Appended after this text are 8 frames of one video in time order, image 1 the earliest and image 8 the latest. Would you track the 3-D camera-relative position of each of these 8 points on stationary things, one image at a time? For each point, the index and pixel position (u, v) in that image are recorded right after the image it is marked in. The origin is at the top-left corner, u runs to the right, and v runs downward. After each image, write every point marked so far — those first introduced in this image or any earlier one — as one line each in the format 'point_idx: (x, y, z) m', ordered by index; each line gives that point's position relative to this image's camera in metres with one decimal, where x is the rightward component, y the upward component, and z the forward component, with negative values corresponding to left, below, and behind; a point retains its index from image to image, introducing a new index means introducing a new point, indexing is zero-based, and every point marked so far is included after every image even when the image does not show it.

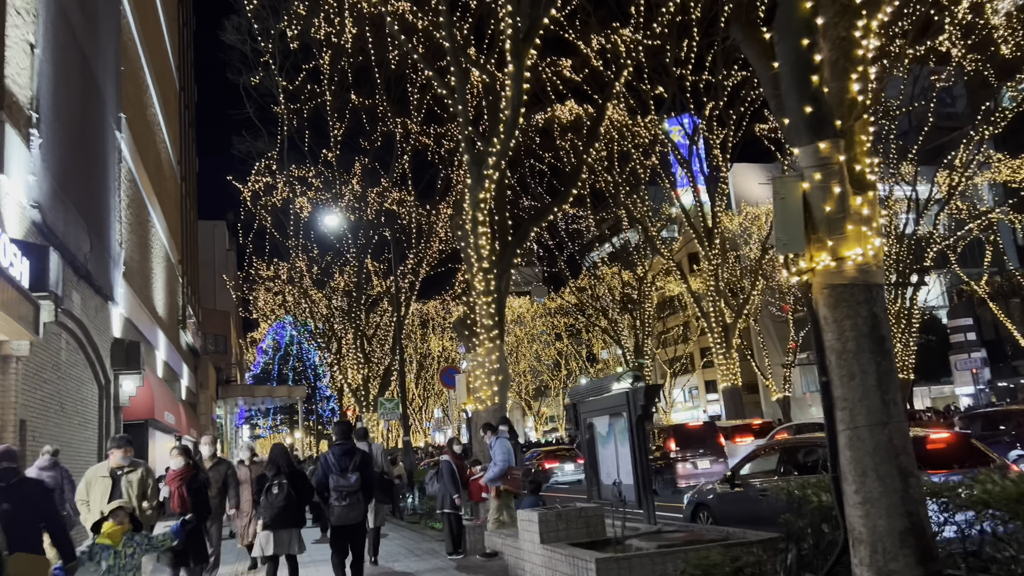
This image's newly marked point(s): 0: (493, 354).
0: (-0.3, -0.9, +10.4) m
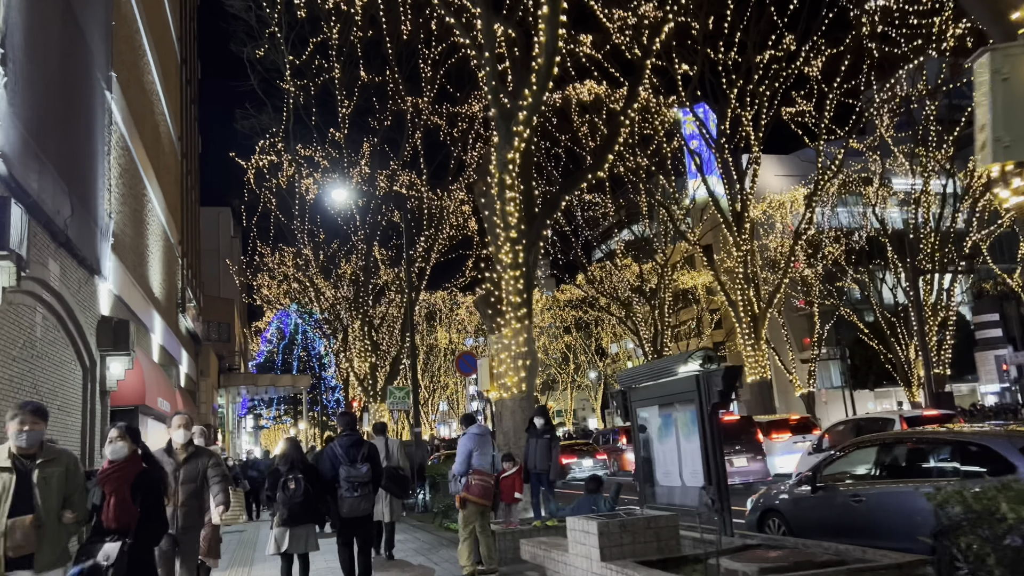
0: (+0.1, -0.6, +9.2) m
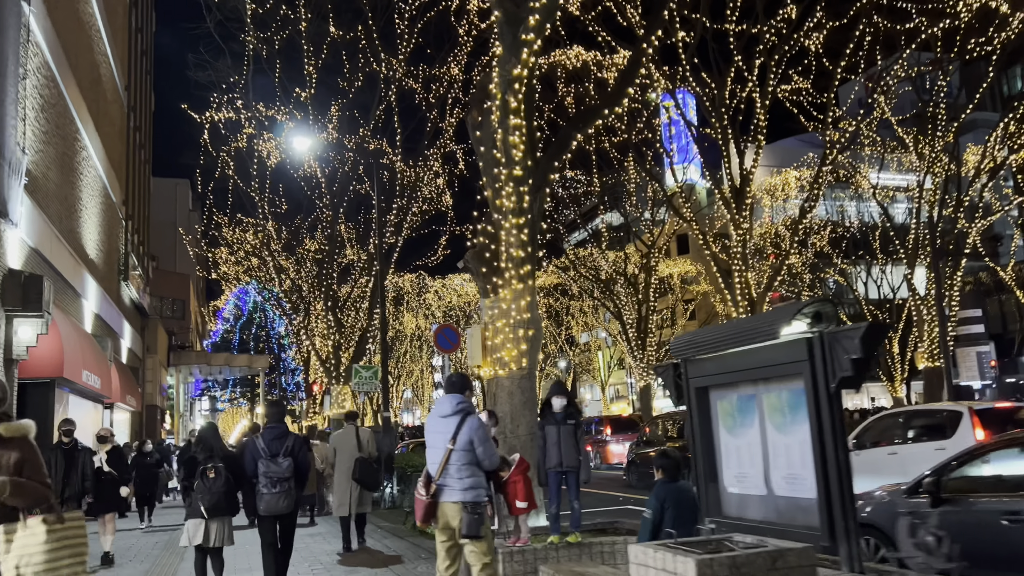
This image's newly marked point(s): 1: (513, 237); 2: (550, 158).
0: (+0.1, -0.1, +7.5) m
1: (0.0, +0.5, +7.5) m
2: (+0.4, +1.3, +7.9) m
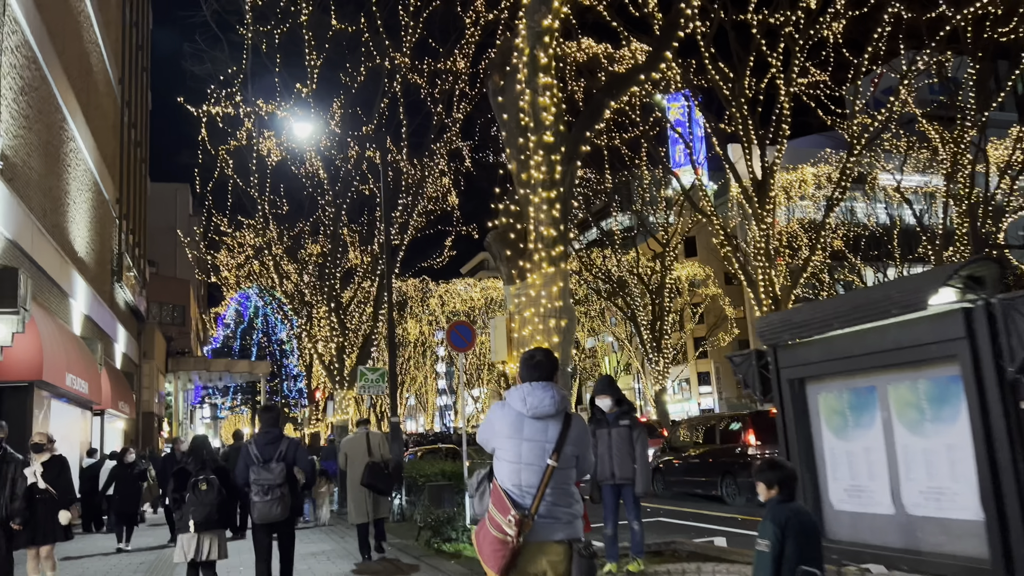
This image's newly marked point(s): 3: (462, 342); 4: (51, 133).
0: (+0.3, 0.0, +6.5) m
1: (+0.3, +0.6, +6.5) m
2: (+0.6, +1.4, +7.0) m
3: (-0.7, -0.7, +10.6) m
4: (-7.5, +2.5, +13.0) m
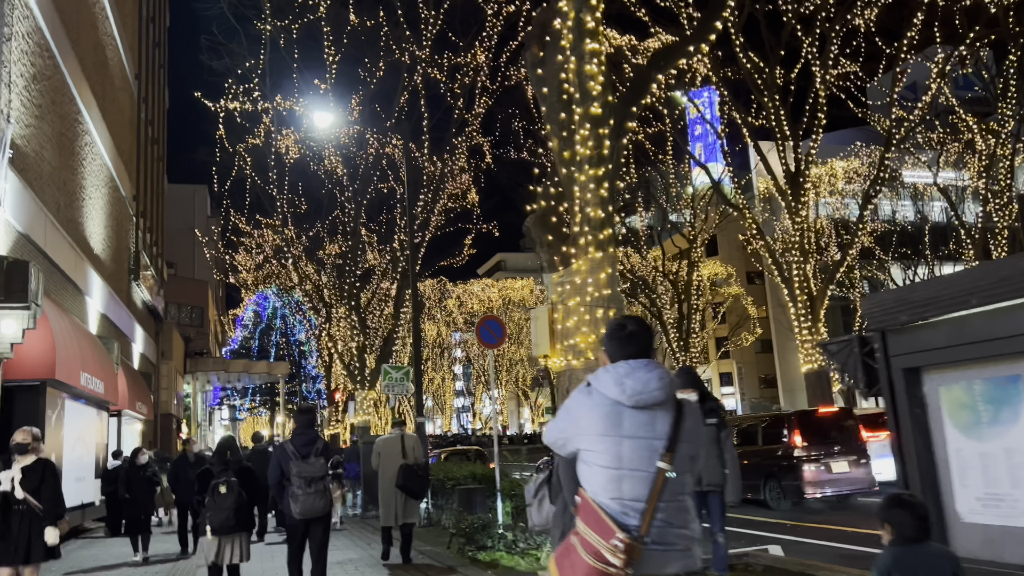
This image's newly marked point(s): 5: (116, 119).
0: (+0.7, +0.1, +6.0) m
1: (+0.6, +0.7, +6.0) m
2: (+1.0, +1.5, +6.4) m
3: (-0.3, -0.6, +10.1) m
4: (-7.1, +2.6, +12.6) m
5: (-8.8, +3.8, +17.8) m
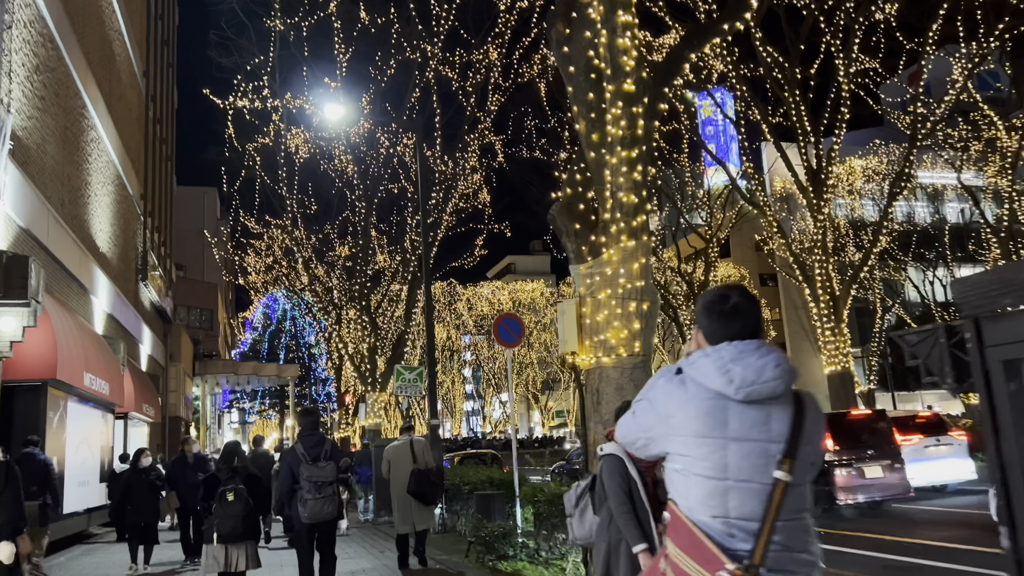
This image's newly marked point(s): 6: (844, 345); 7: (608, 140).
0: (+0.8, +0.2, +5.6) m
1: (+0.8, +0.8, +5.6) m
2: (+1.1, +1.6, +6.0) m
3: (0.0, -0.6, +9.7) m
4: (-6.8, +2.6, +12.3) m
5: (-8.5, +3.8, +17.5) m
6: (+7.3, -1.3, +17.6) m
7: (+0.7, +1.1, +5.6) m
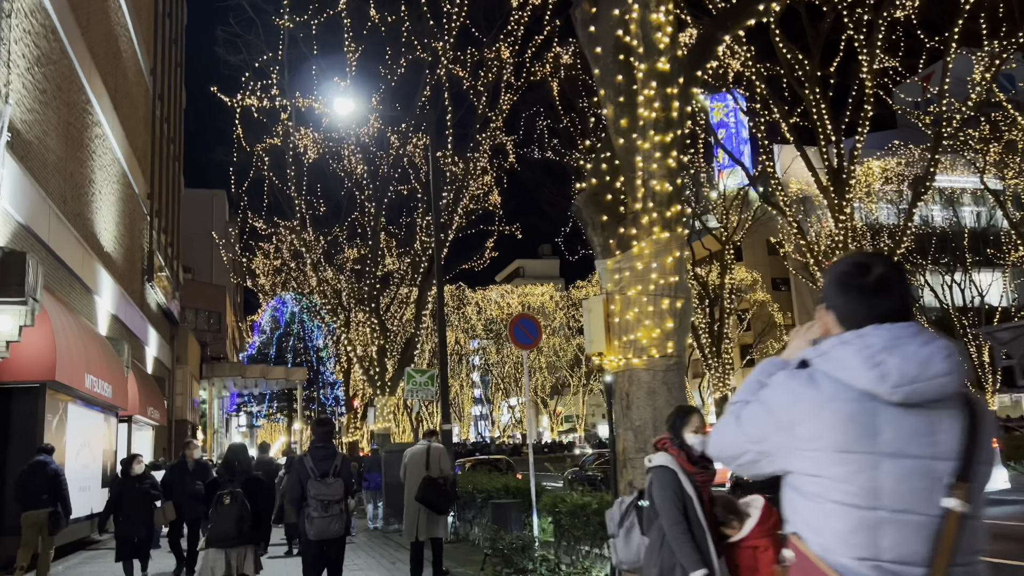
0: (+1.0, +0.2, +5.2) m
1: (+0.9, +0.8, +5.2) m
2: (+1.3, +1.6, +5.6) m
3: (+0.2, -0.6, +9.3) m
4: (-6.6, +2.6, +11.9) m
5: (-8.2, +3.8, +17.2) m
6: (+7.6, -1.3, +17.1) m
7: (+0.8, +1.1, +5.2) m
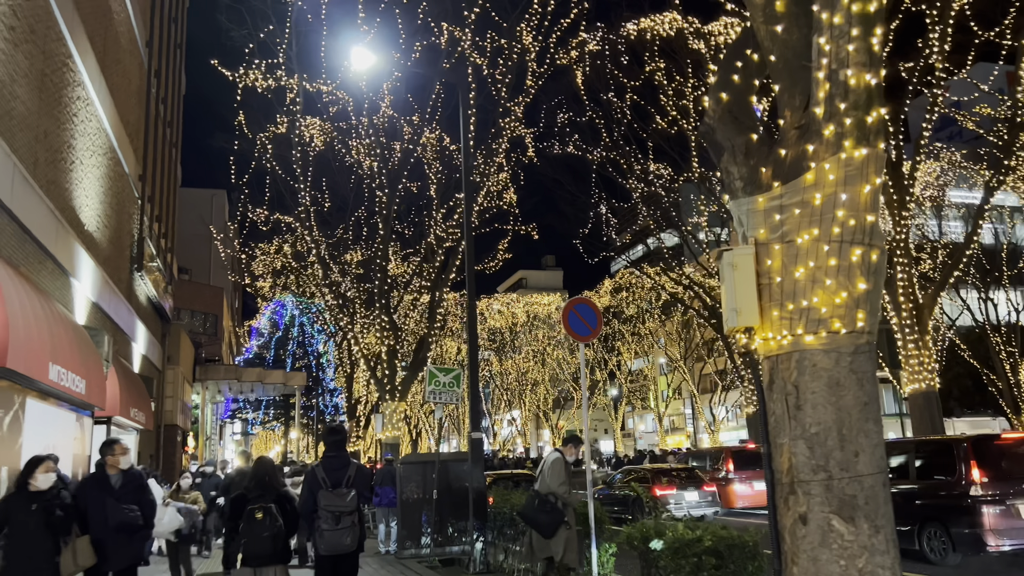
0: (+1.5, +0.4, +3.5) m
1: (+1.5, +1.1, +3.6) m
2: (+1.9, +1.8, +4.0) m
3: (+0.7, -0.4, +7.6) m
4: (-6.0, +2.9, +10.3) m
5: (-7.7, +4.0, +15.6) m
6: (+8.1, -1.4, +15.5) m
7: (+1.4, +1.3, +3.6) m
